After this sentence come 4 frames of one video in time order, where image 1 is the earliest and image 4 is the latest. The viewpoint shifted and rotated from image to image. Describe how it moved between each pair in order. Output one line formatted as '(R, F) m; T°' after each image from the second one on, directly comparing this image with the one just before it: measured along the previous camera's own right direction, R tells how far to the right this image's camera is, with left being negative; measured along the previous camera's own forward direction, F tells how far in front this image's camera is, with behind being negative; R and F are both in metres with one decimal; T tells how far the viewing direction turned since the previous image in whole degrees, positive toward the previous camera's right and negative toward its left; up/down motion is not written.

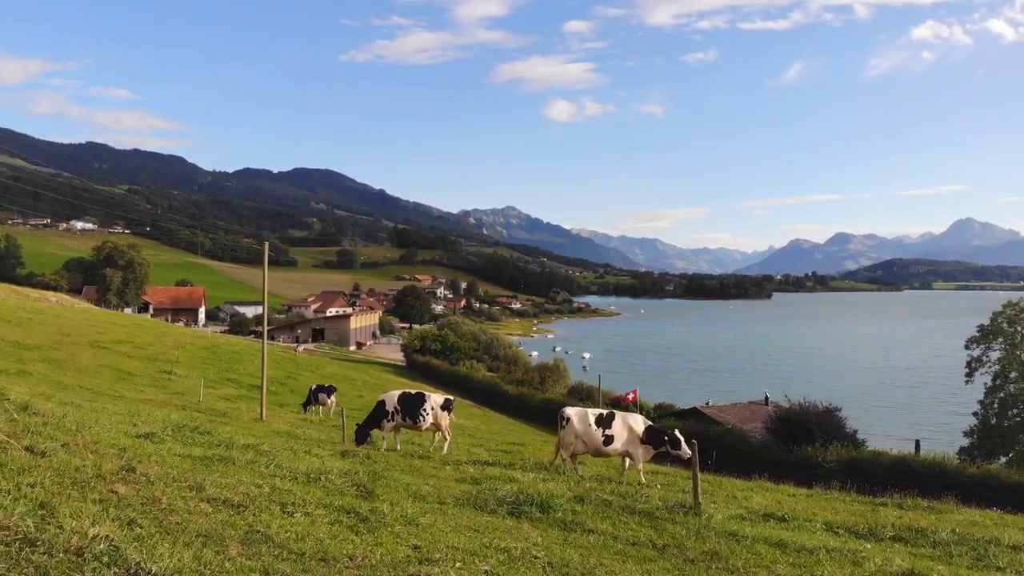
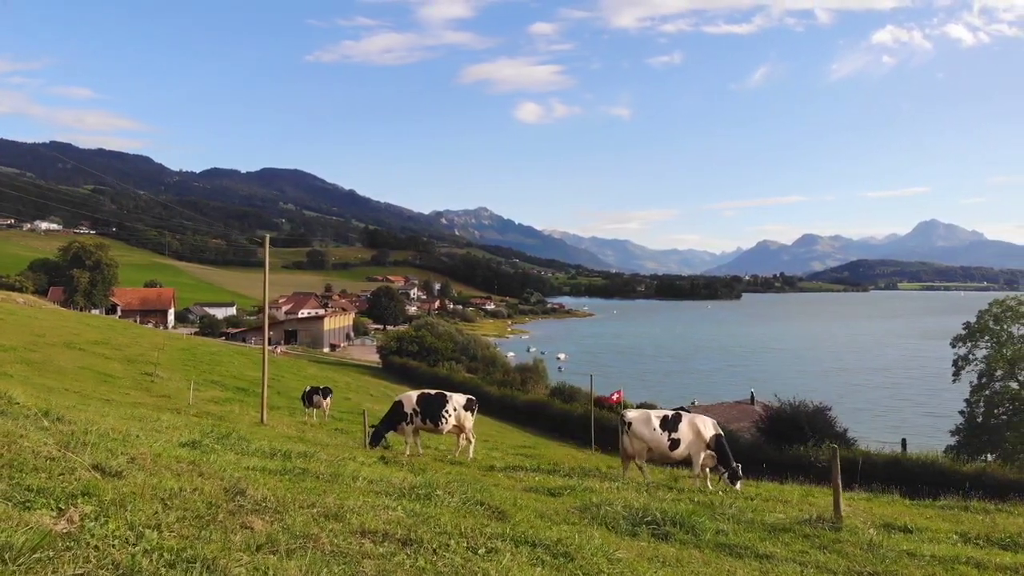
(-1.7, +1.3) m; +2°
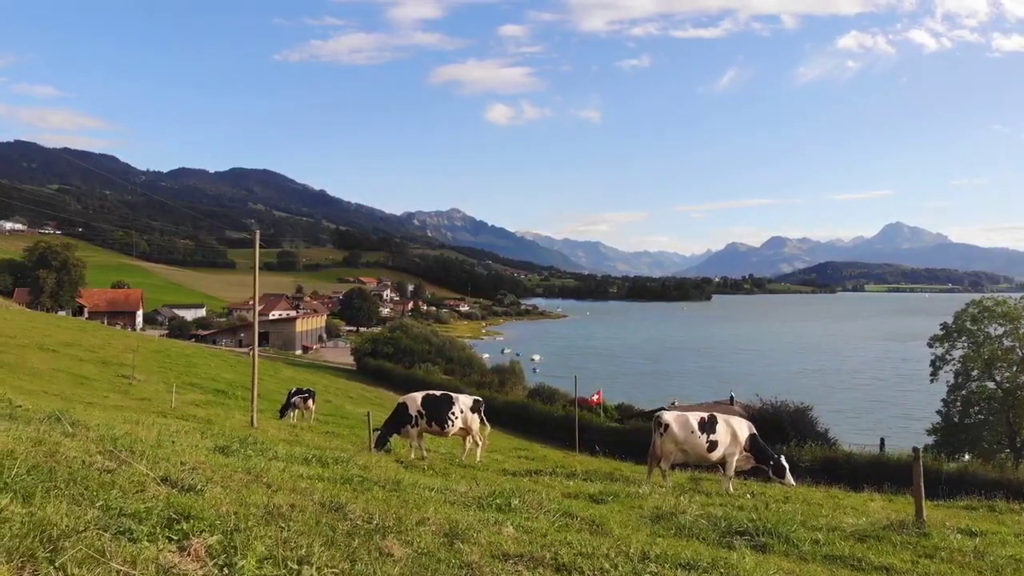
(-1.0, +0.6) m; +2°
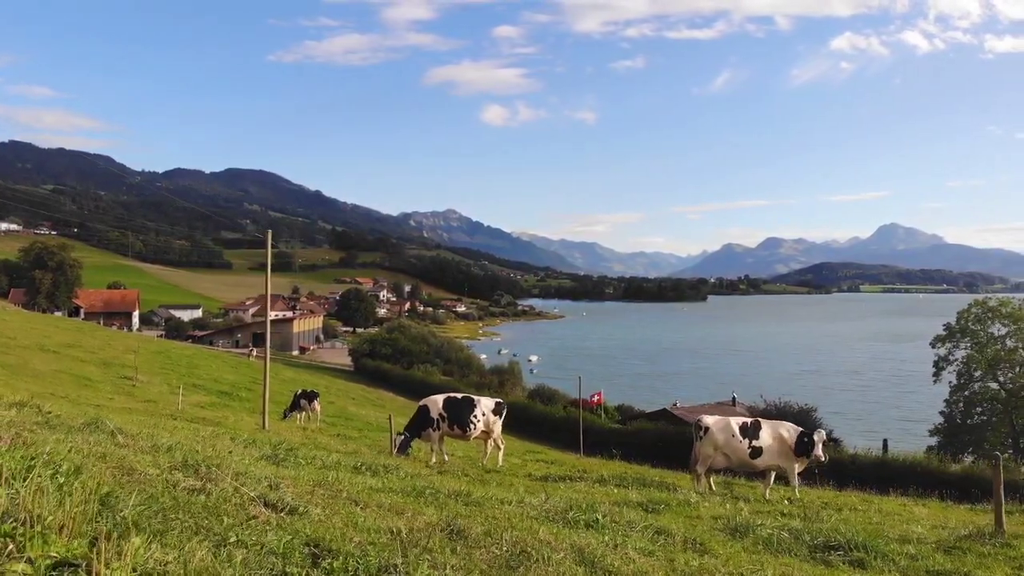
(-0.7, +0.3) m; 0°
